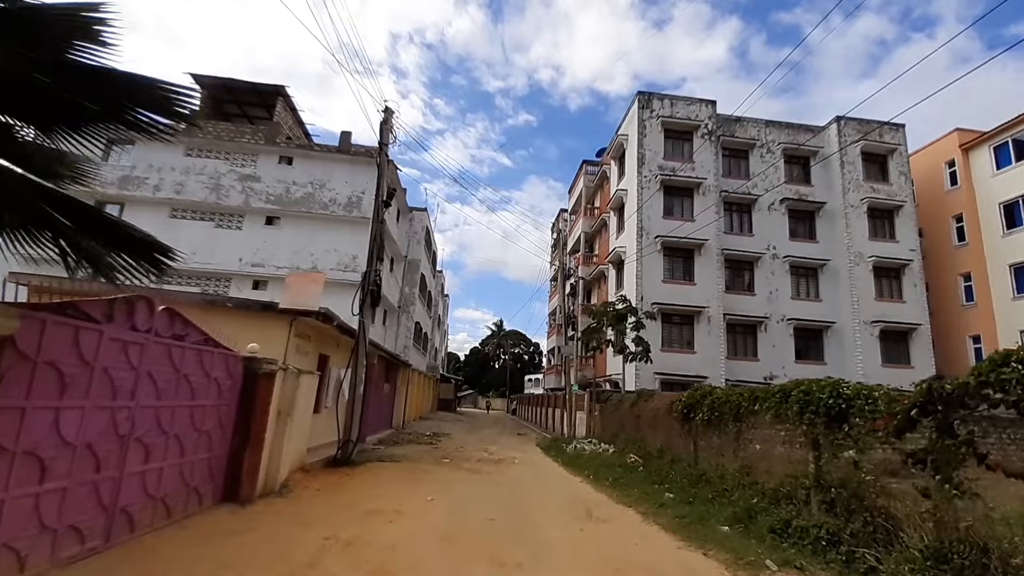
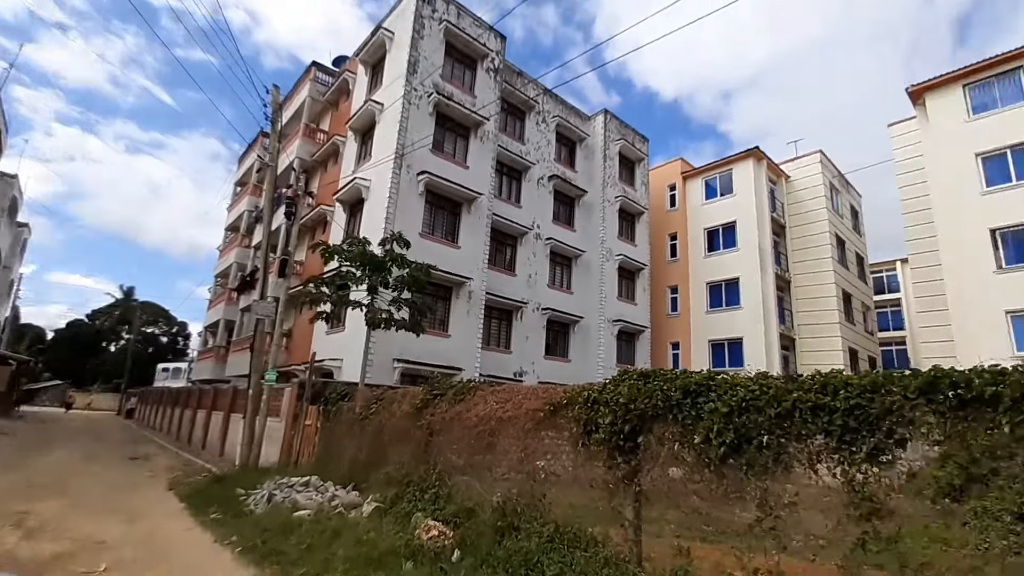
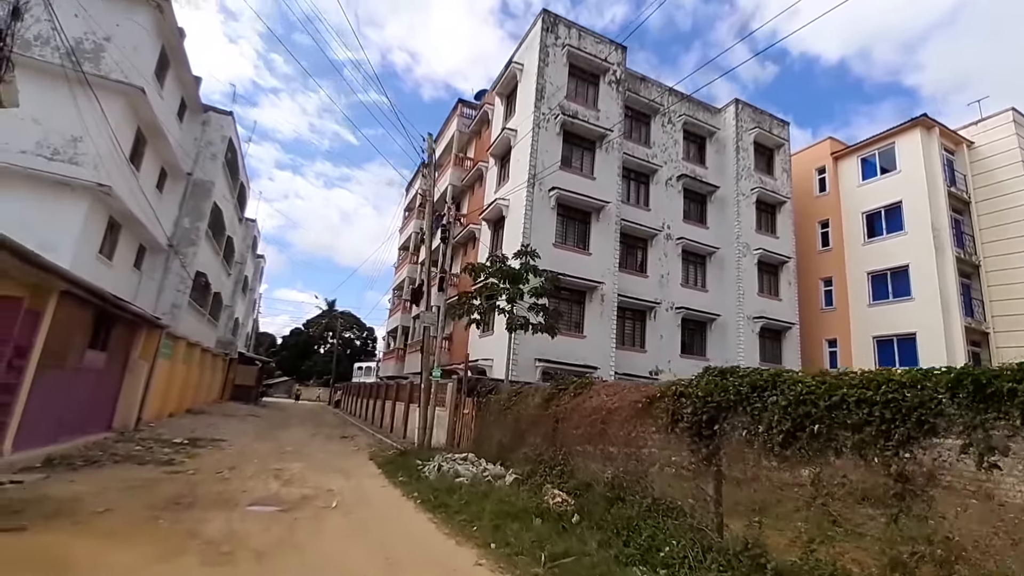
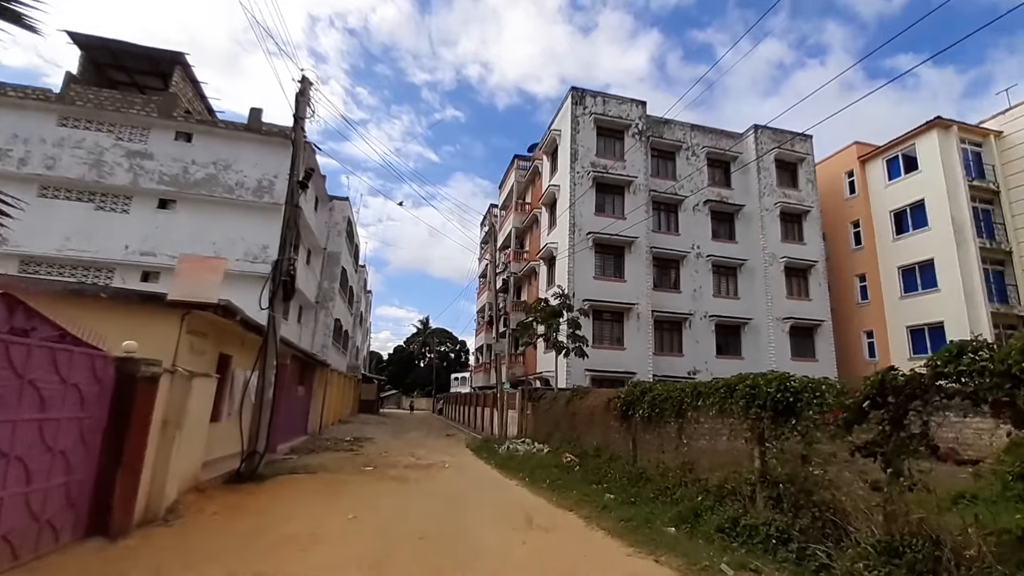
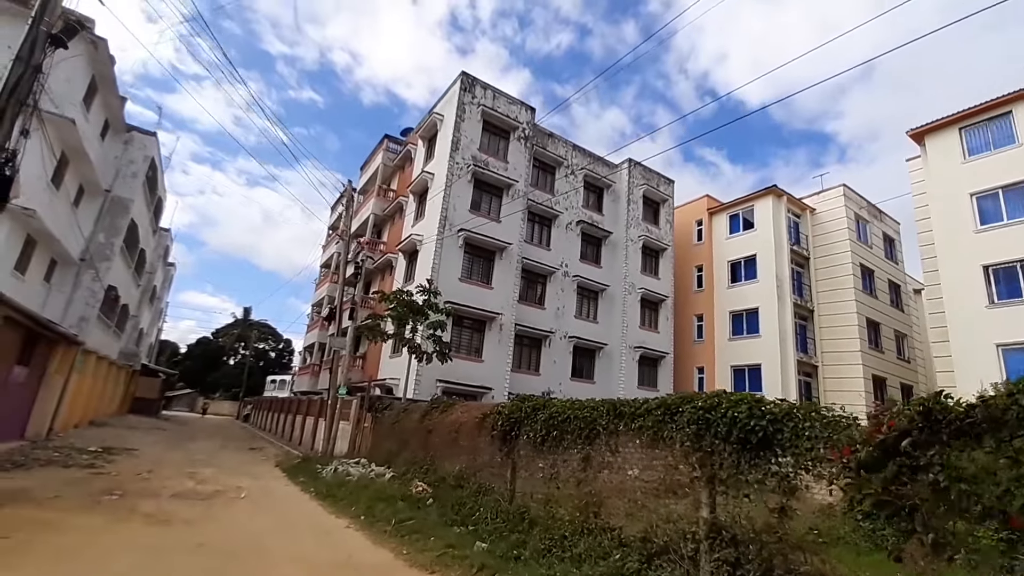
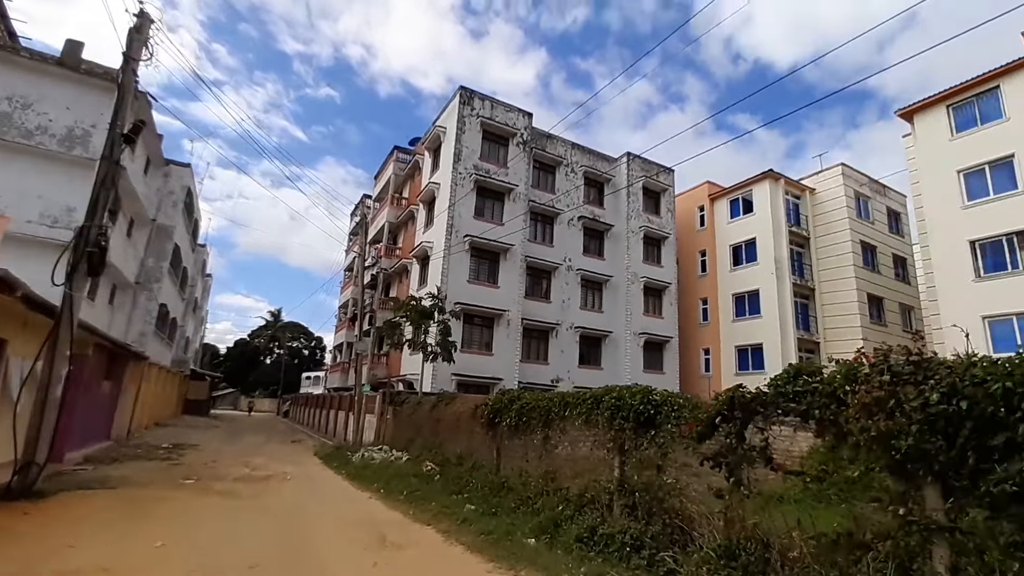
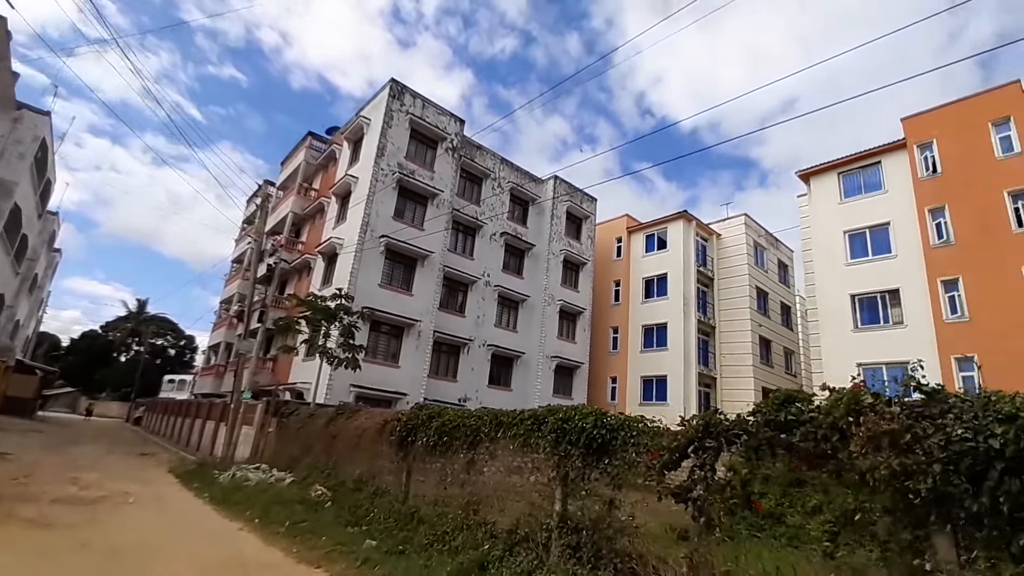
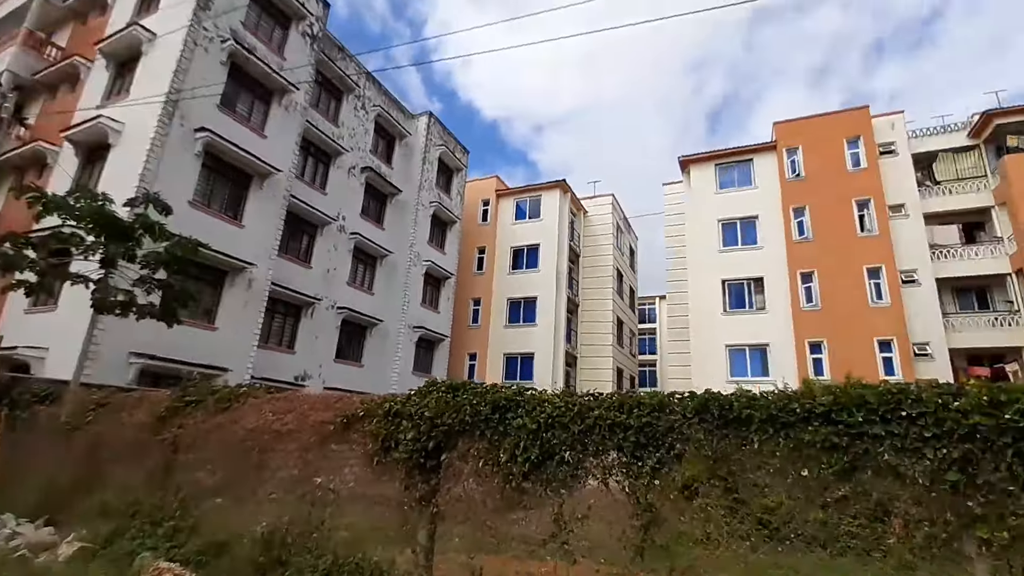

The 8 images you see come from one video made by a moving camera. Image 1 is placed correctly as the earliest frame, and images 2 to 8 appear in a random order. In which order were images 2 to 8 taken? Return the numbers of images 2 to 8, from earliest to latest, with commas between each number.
4, 6, 7, 5, 3, 2, 8
